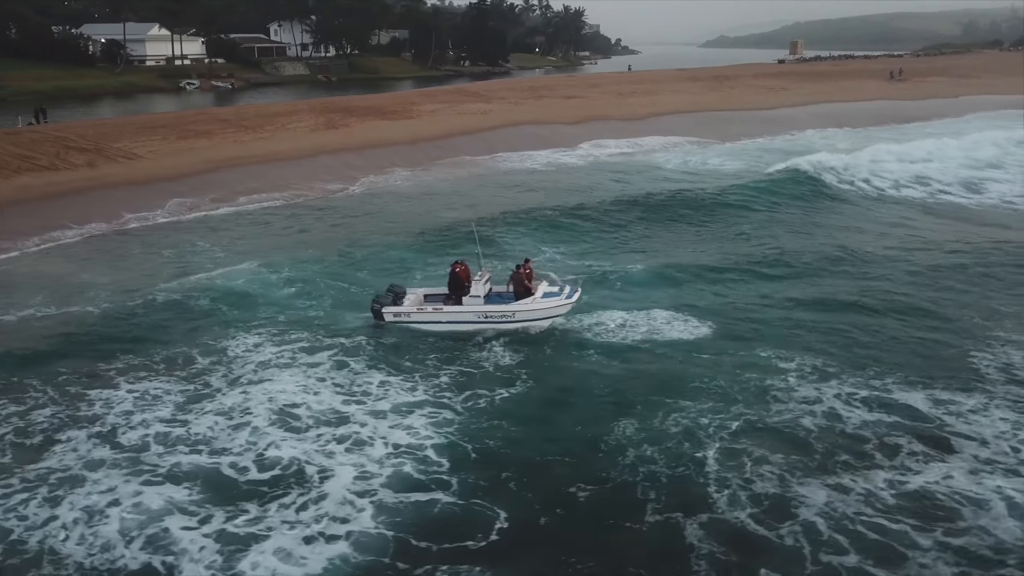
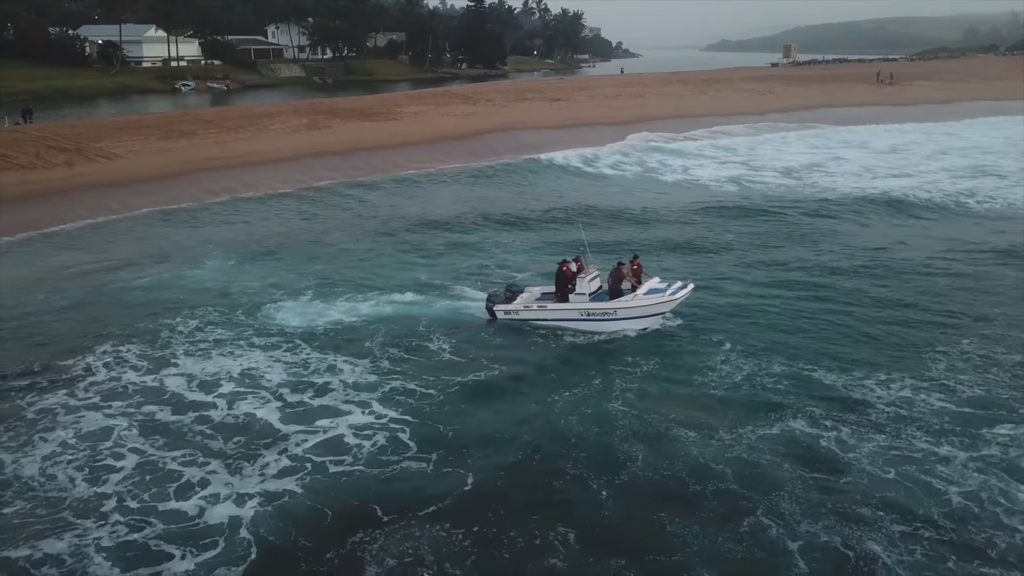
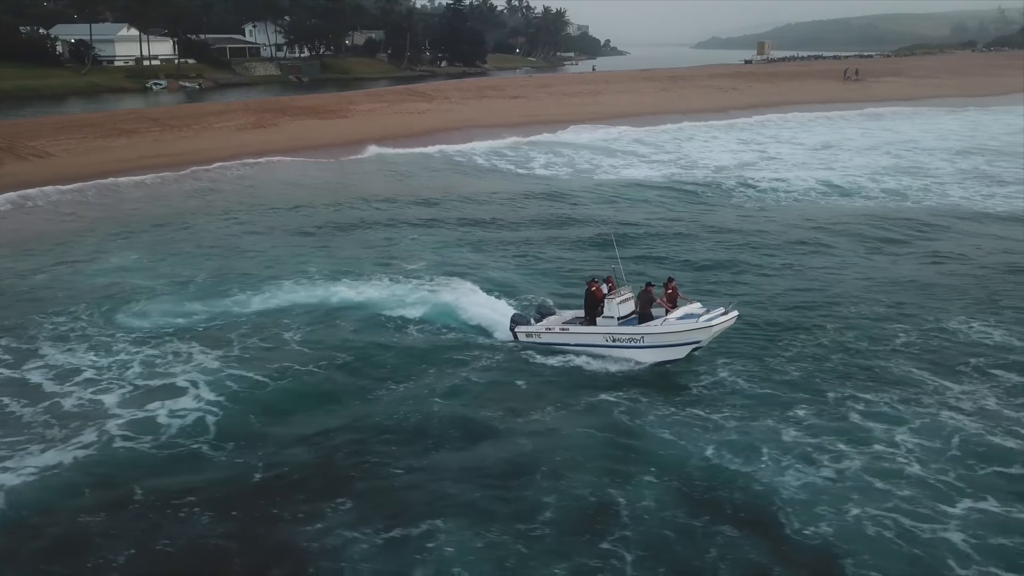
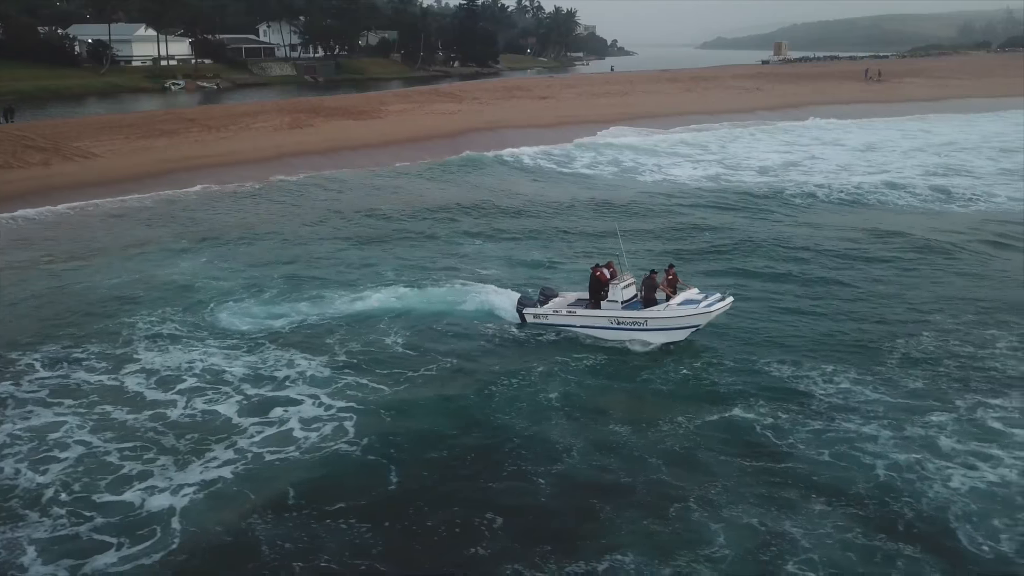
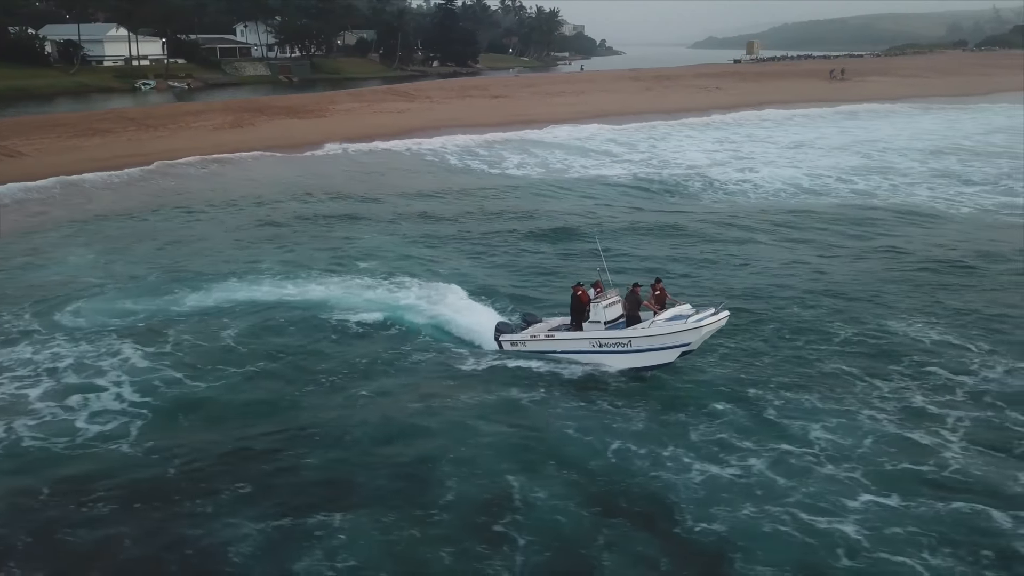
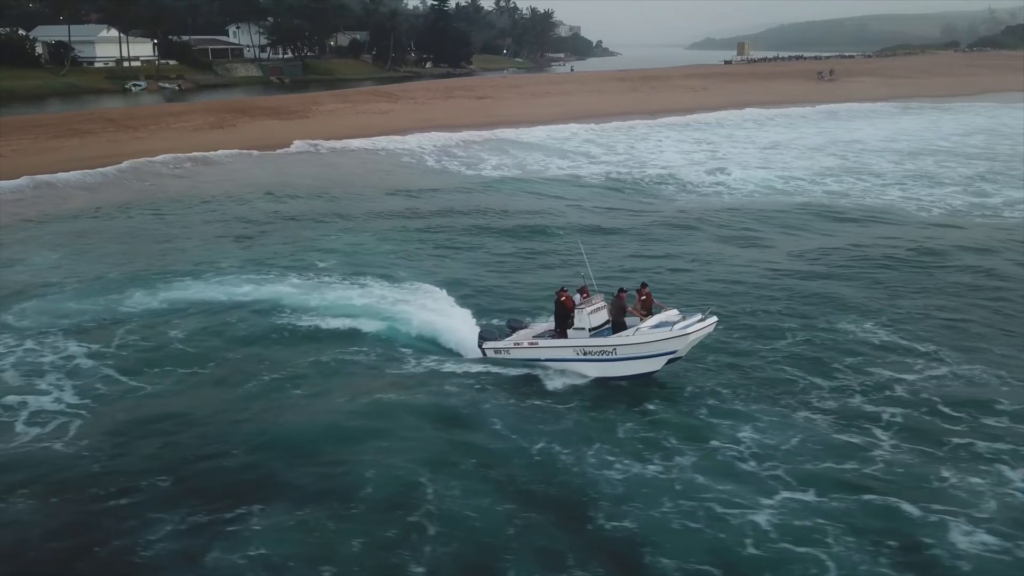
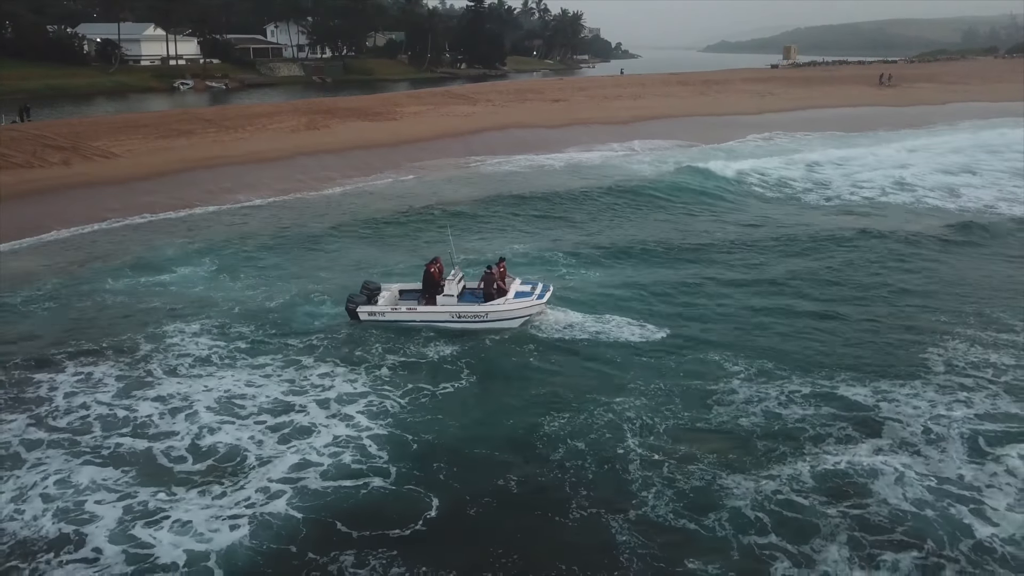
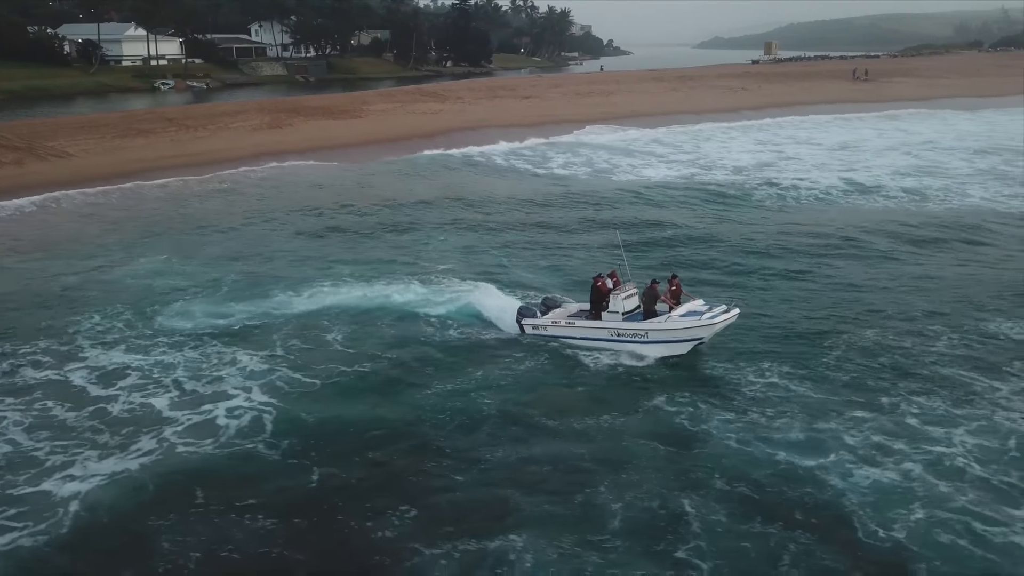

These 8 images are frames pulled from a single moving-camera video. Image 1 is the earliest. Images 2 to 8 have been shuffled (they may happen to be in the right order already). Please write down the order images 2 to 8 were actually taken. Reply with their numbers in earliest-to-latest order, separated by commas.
7, 2, 4, 8, 3, 5, 6
